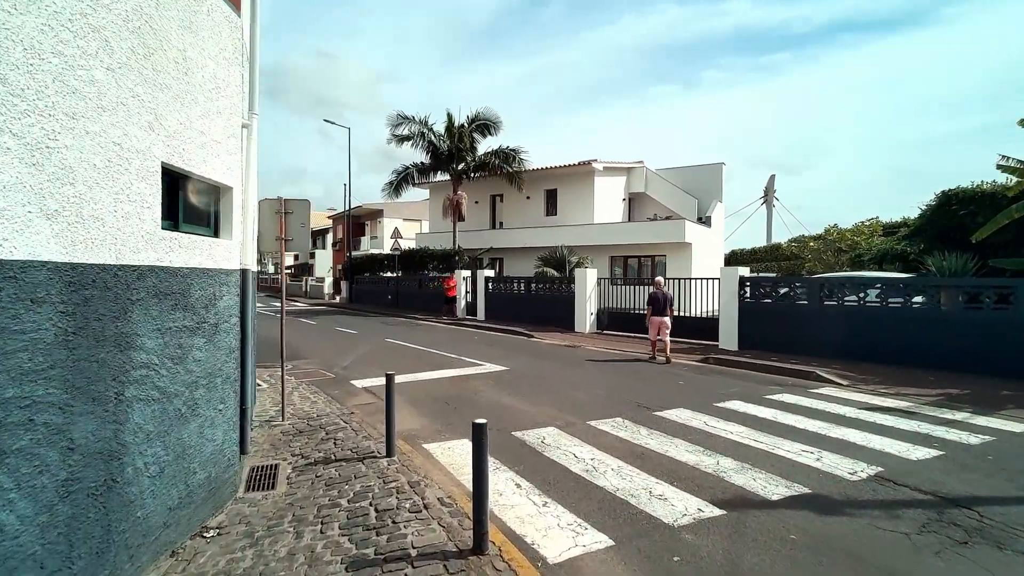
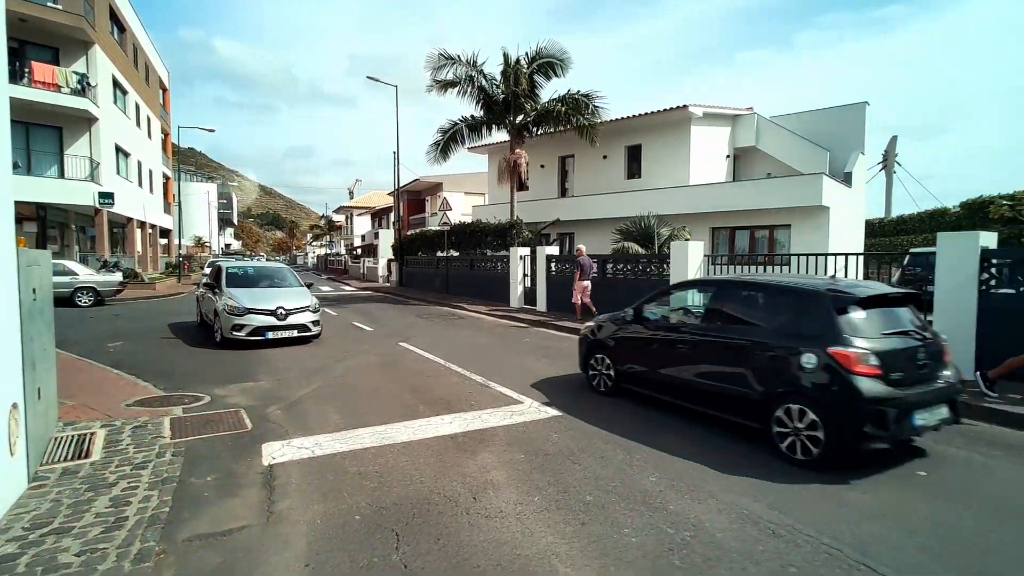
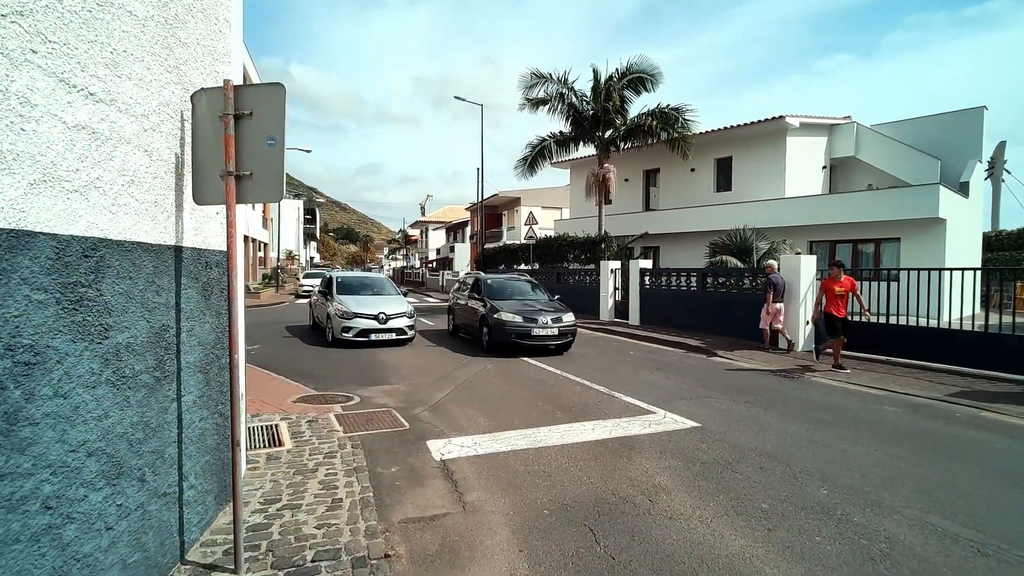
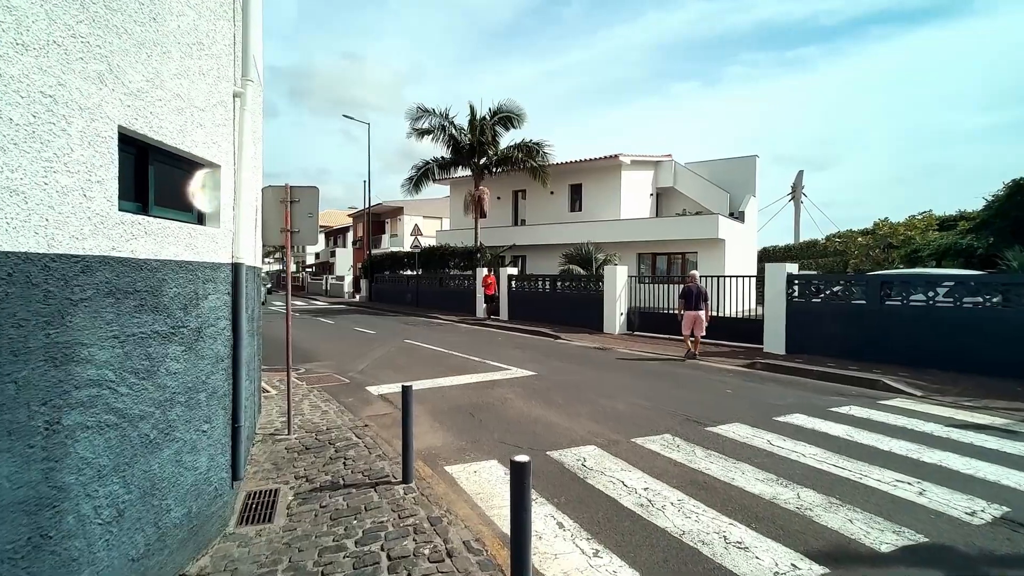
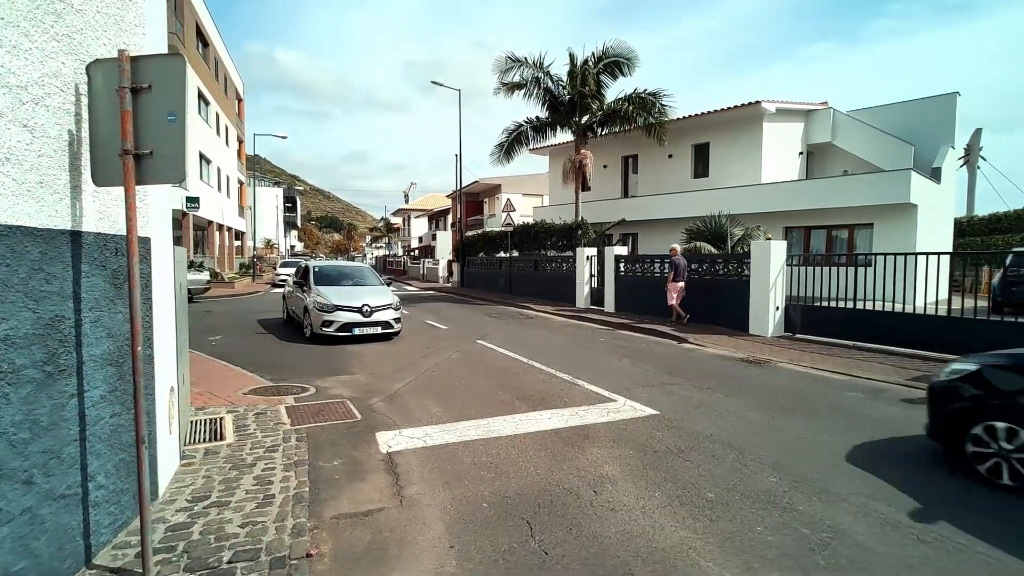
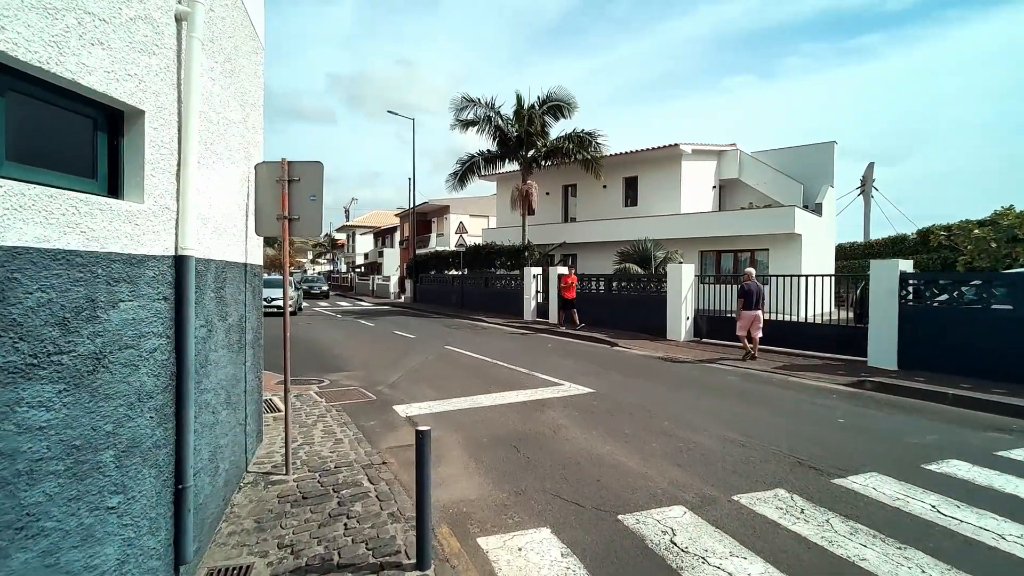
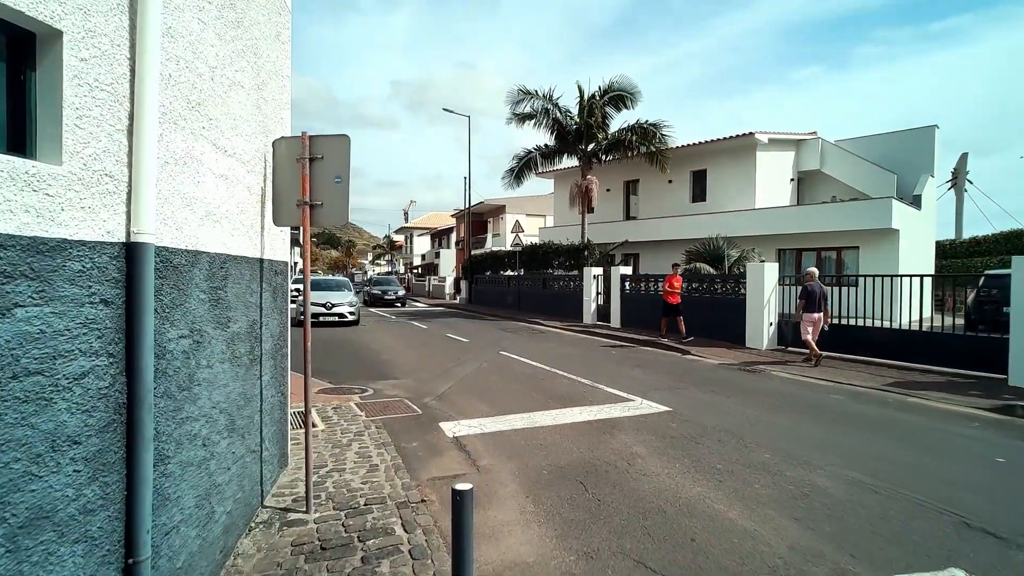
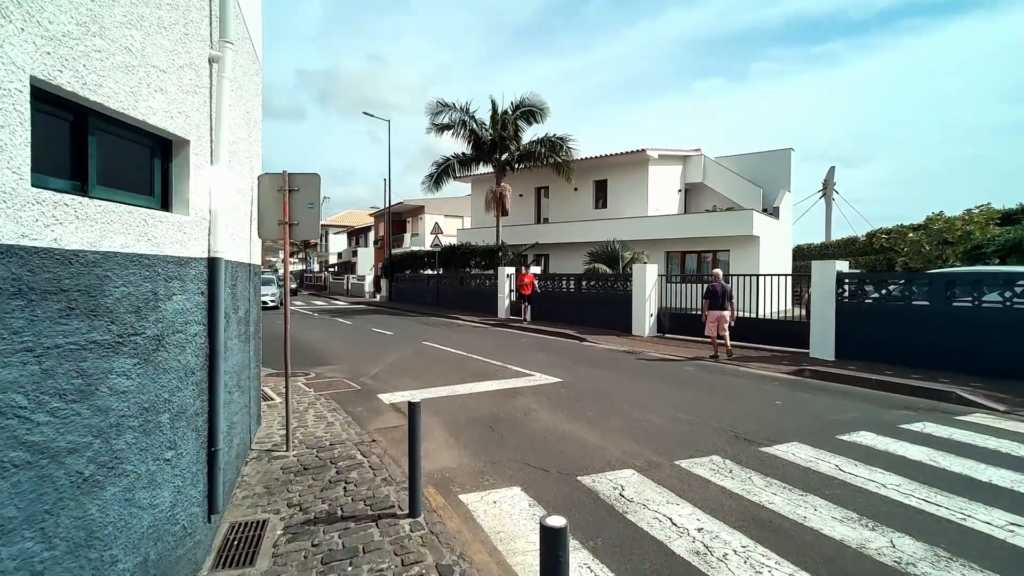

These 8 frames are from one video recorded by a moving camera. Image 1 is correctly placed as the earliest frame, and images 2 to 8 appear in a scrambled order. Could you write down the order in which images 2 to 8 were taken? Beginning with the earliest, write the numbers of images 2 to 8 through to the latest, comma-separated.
4, 8, 6, 7, 3, 5, 2
